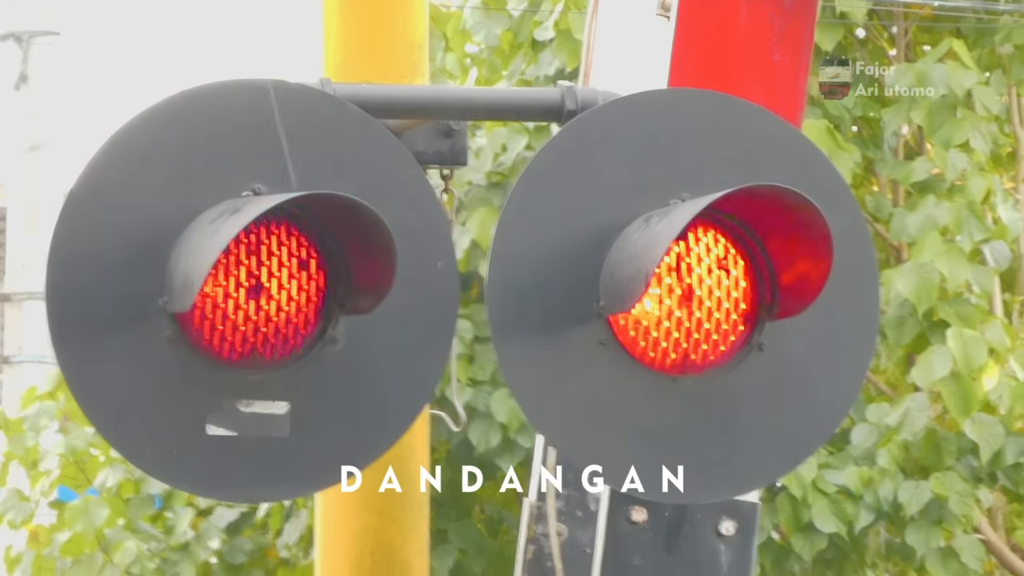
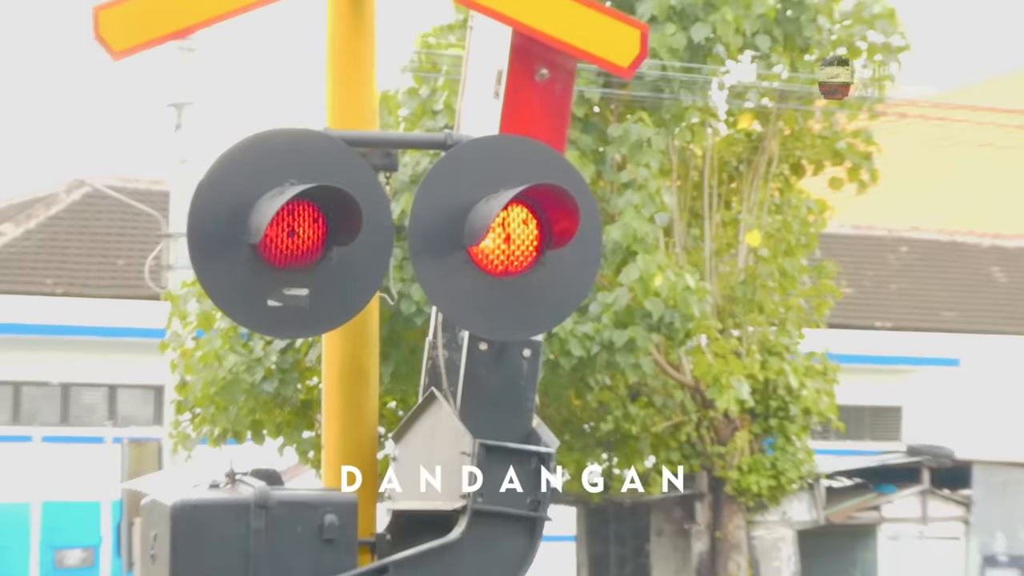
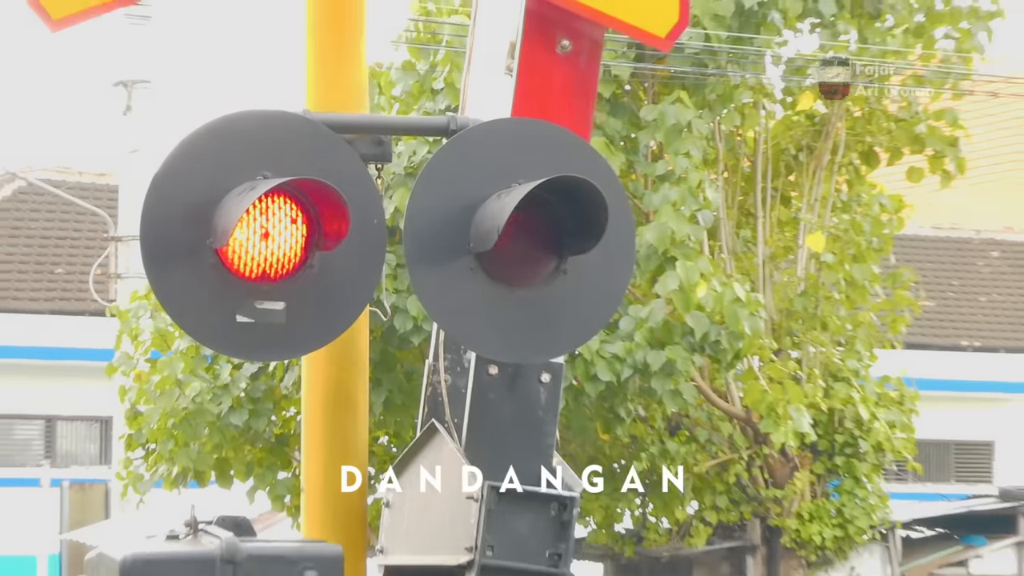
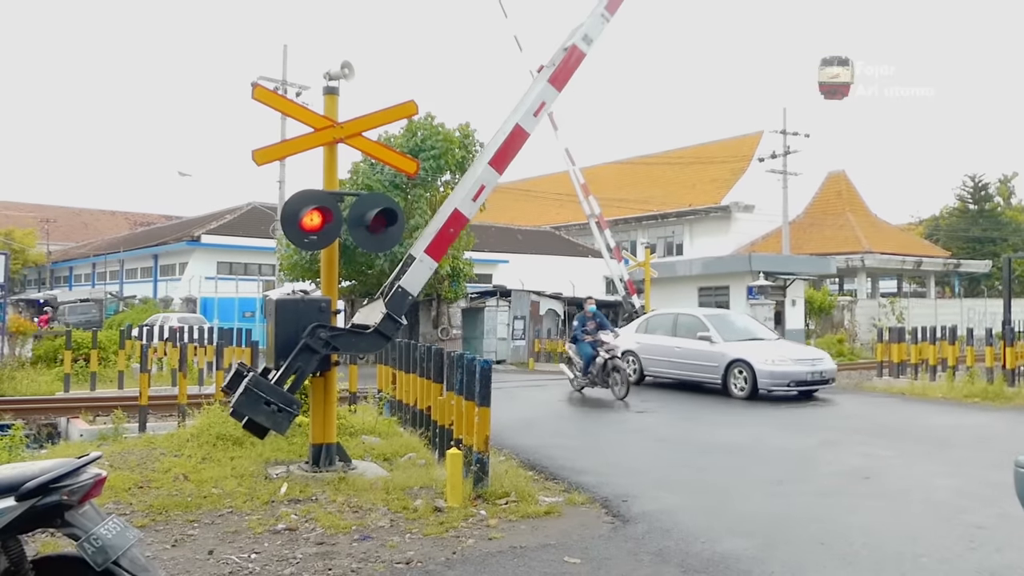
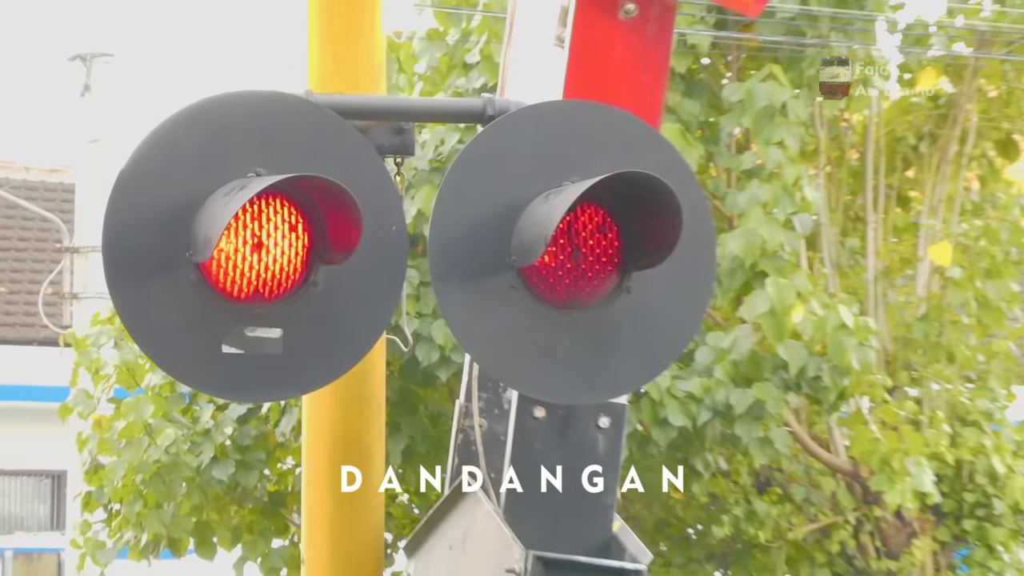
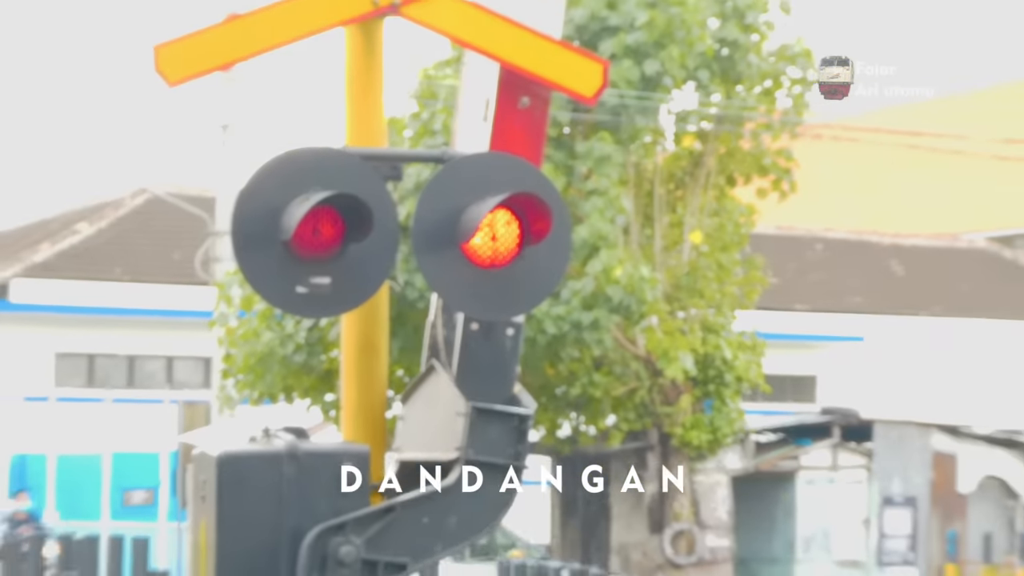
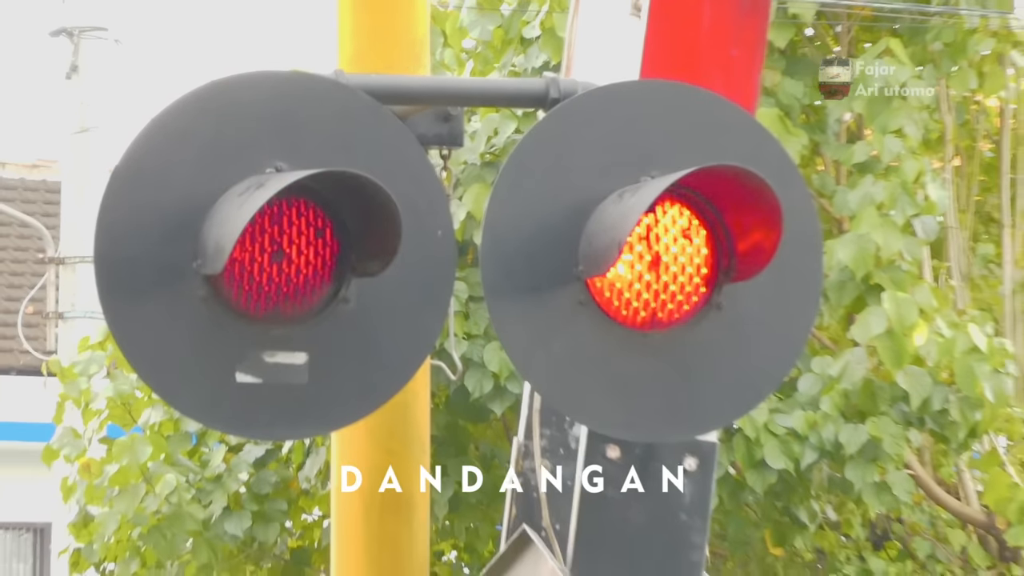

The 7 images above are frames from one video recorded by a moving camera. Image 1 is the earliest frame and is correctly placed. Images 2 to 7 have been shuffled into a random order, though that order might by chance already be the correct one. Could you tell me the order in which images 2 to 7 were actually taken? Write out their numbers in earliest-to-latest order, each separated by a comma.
7, 5, 3, 2, 6, 4
